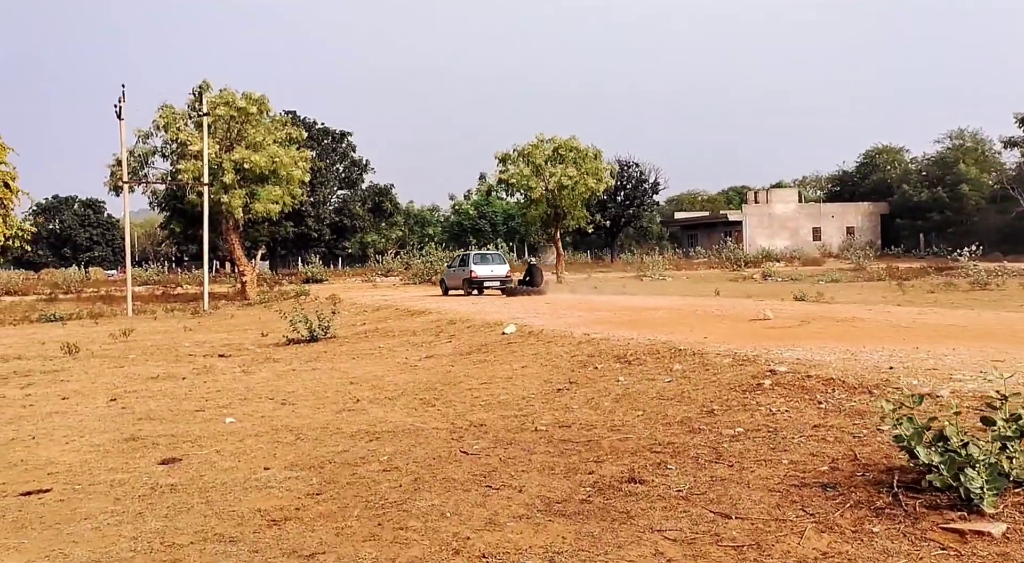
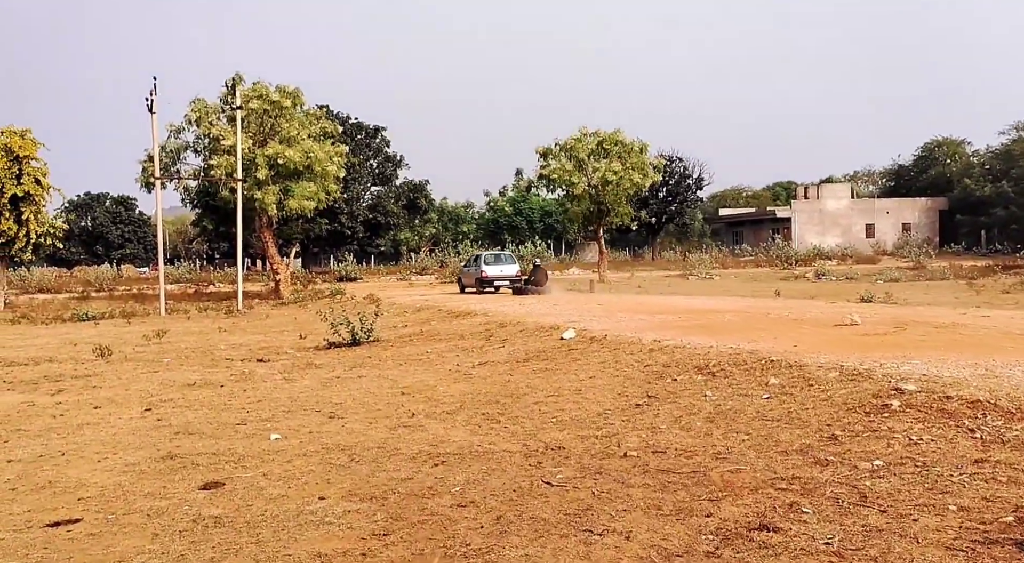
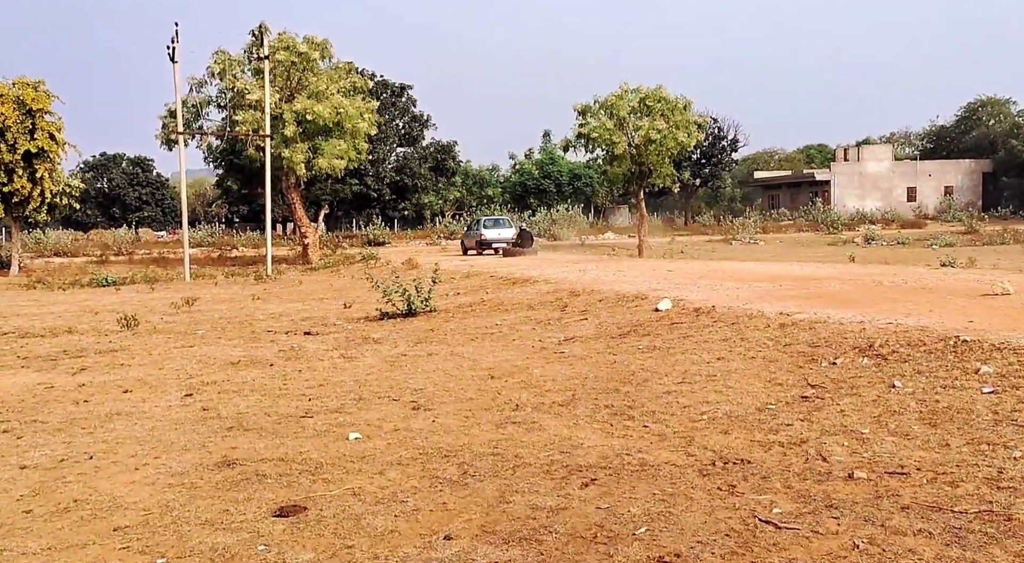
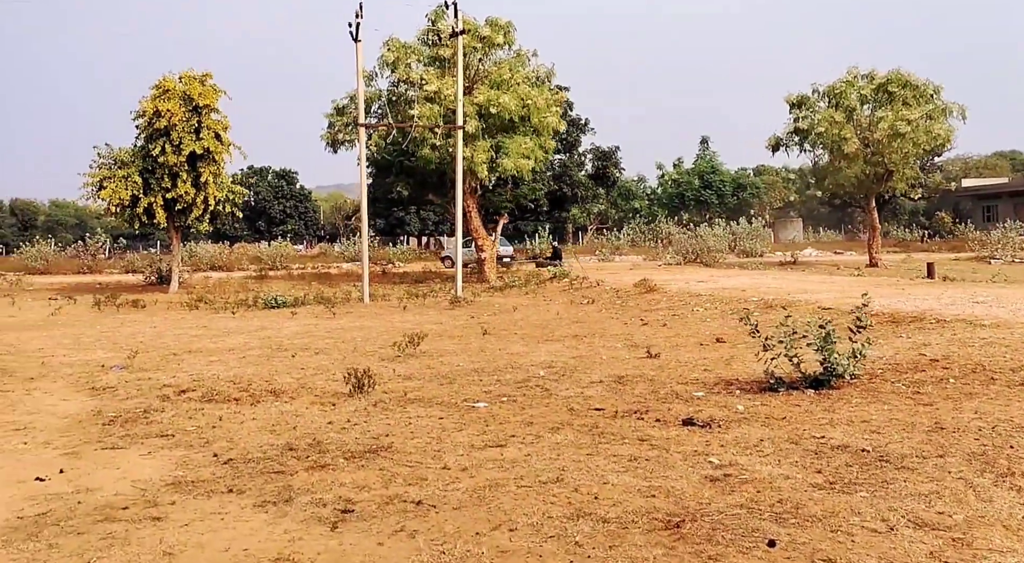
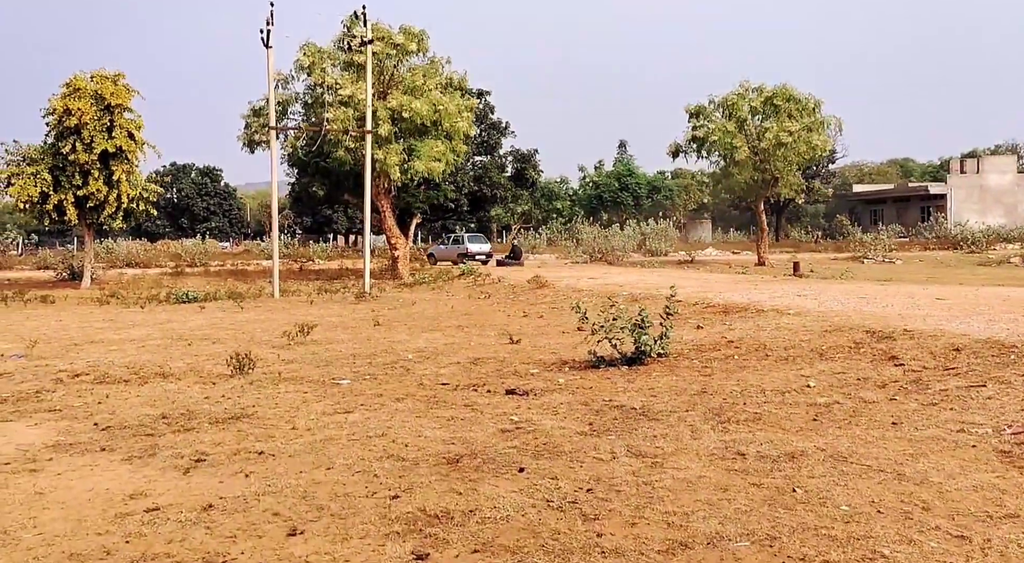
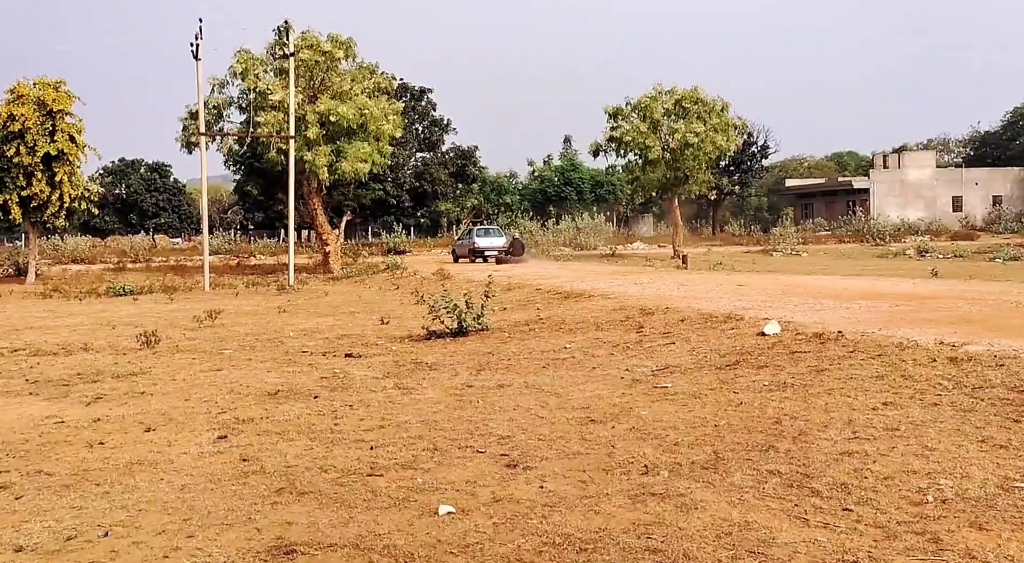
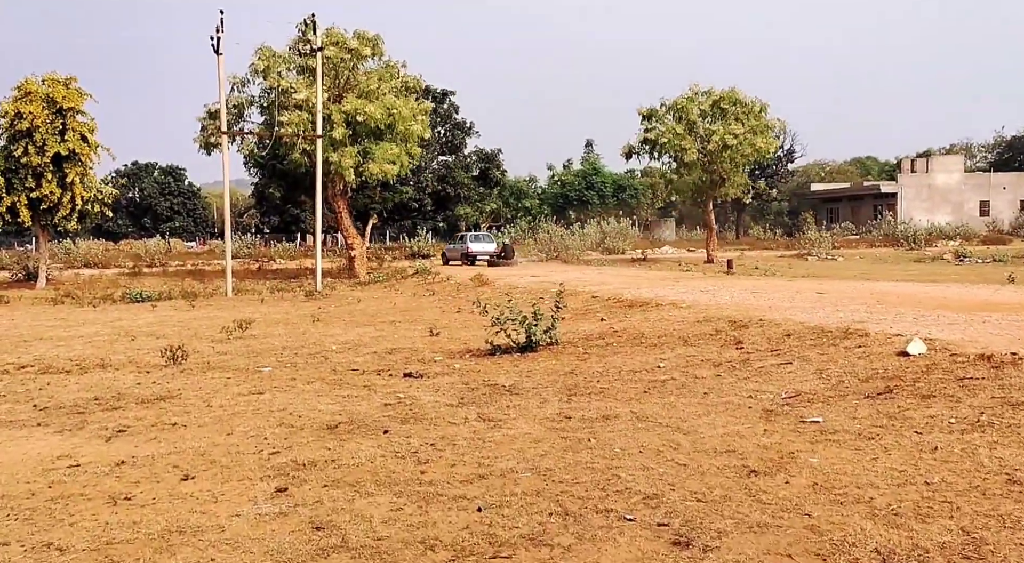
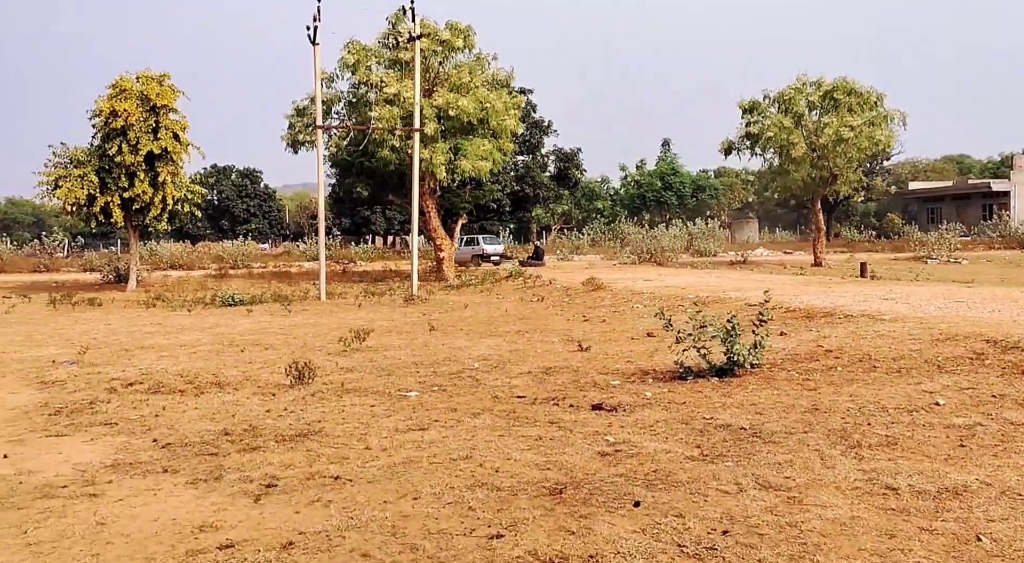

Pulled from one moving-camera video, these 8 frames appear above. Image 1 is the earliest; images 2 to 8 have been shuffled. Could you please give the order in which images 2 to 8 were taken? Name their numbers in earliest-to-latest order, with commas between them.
2, 3, 6, 7, 5, 8, 4
